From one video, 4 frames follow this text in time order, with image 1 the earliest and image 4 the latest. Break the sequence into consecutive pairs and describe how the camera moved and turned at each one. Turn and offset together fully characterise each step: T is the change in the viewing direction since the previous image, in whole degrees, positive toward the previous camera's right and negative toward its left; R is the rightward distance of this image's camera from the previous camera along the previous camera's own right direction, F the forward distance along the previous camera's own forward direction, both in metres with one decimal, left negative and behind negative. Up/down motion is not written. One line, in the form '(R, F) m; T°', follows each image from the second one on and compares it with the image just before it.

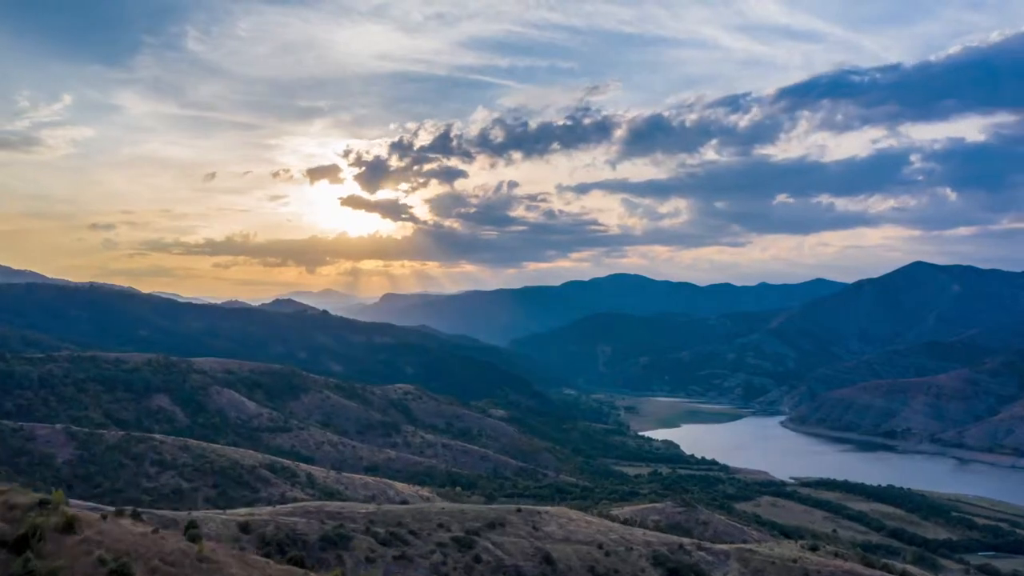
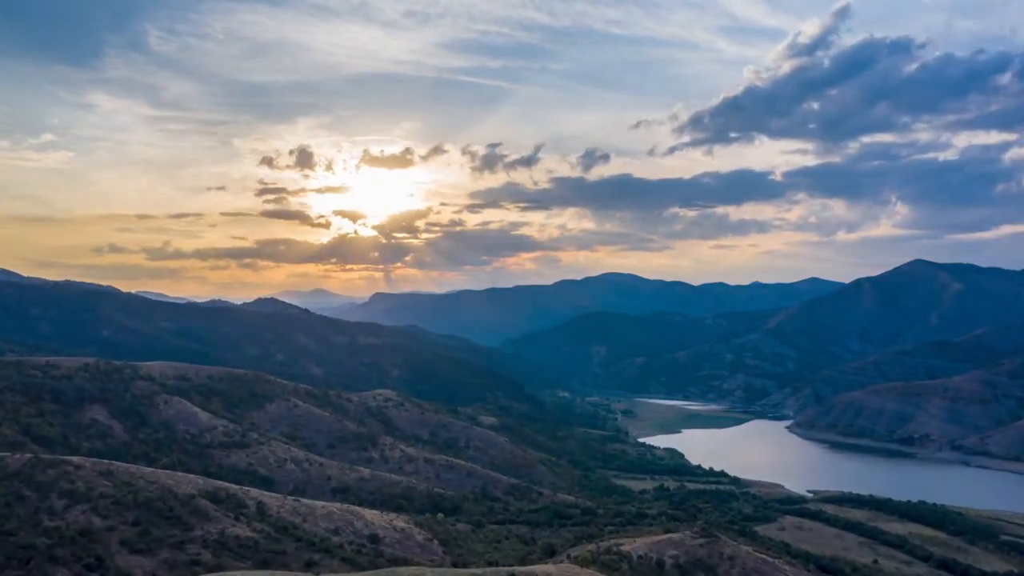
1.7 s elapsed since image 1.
(0.0, +7.8) m; +1°
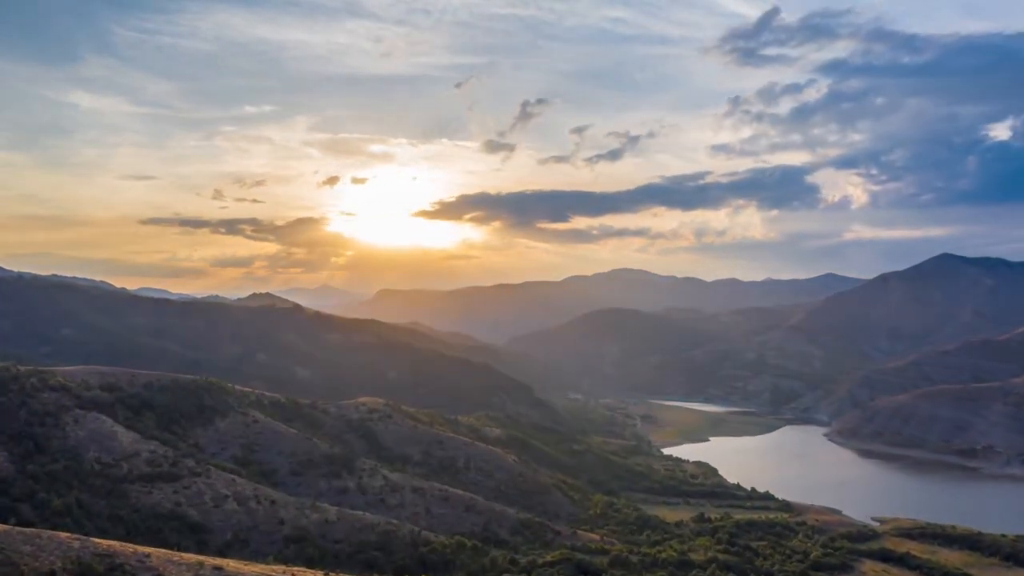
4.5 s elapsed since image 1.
(-0.1, +12.5) m; -1°
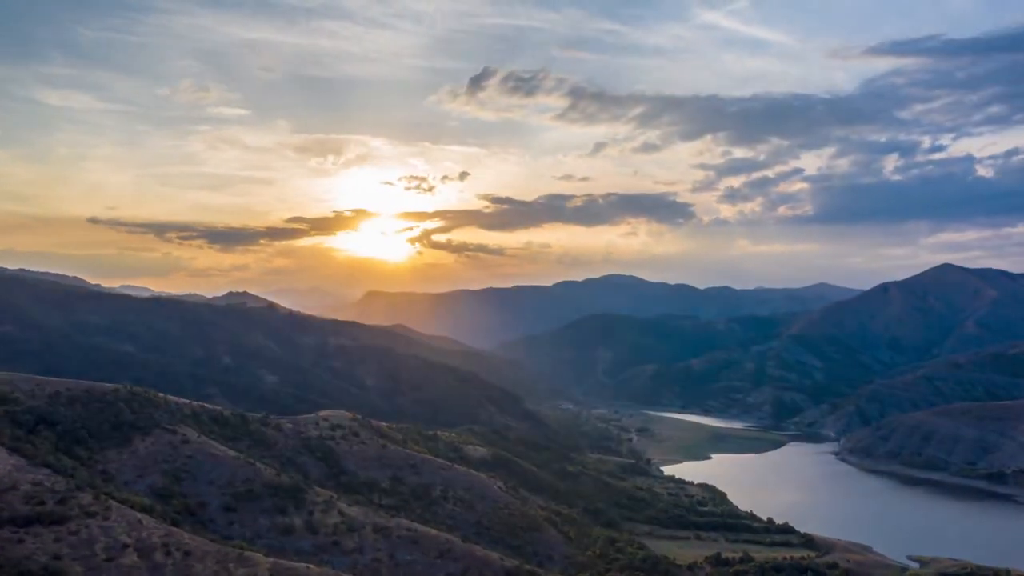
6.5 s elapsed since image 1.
(+0.1, +9.0) m; +1°
